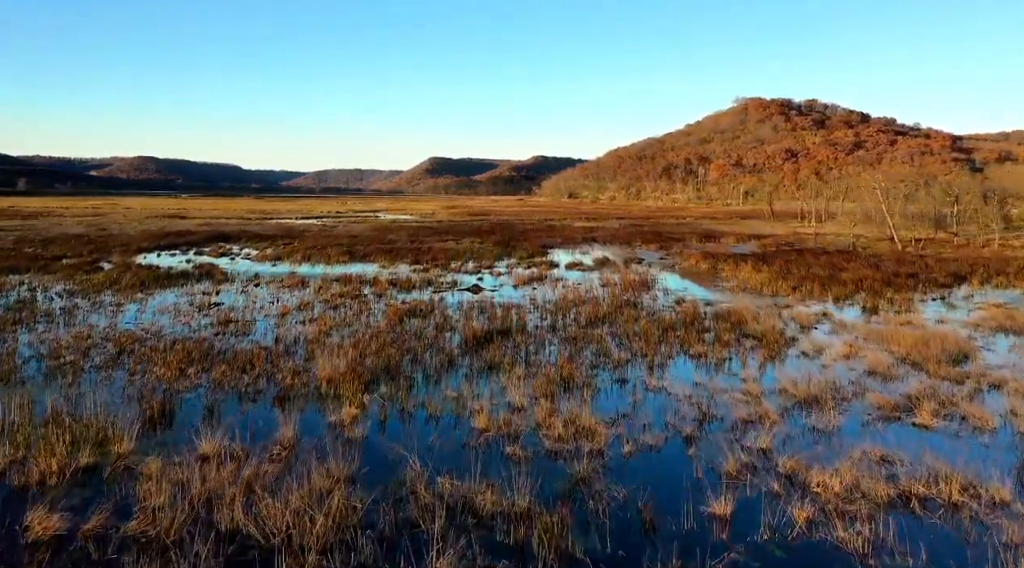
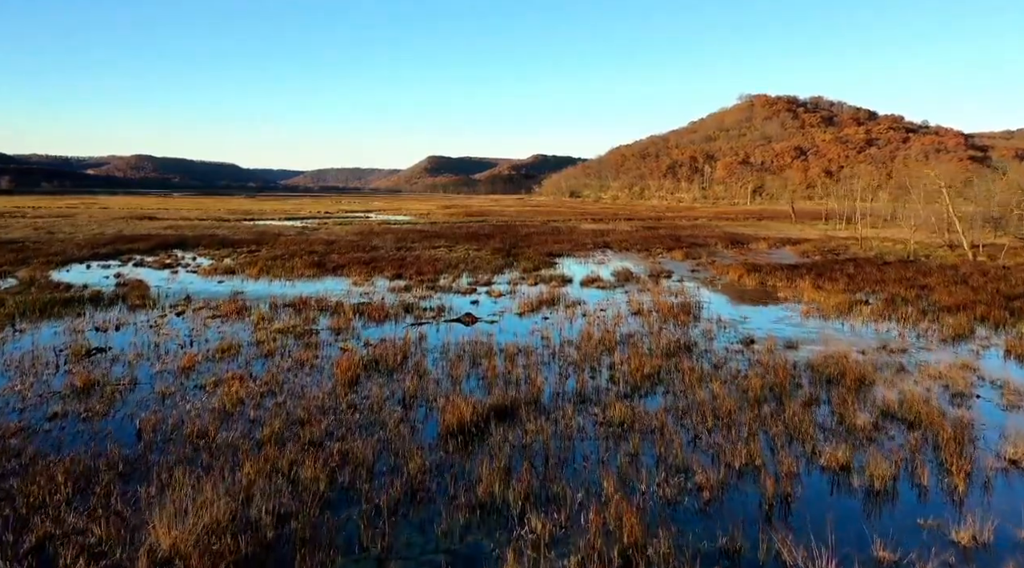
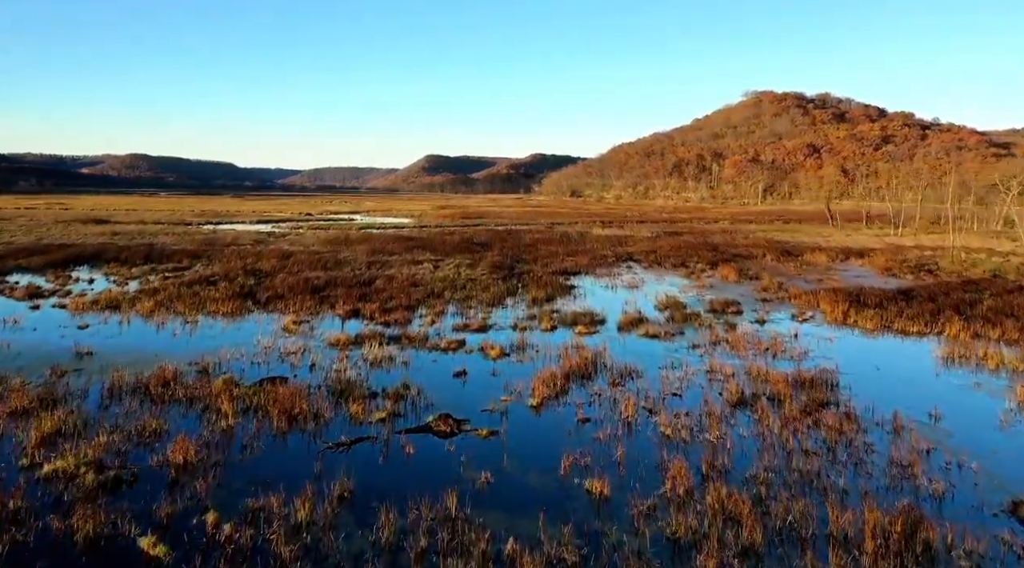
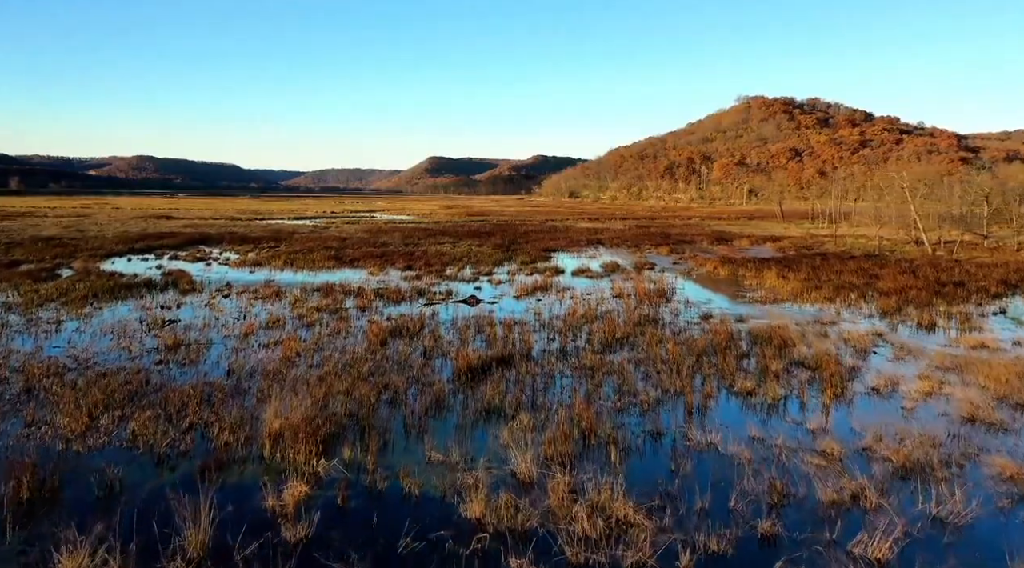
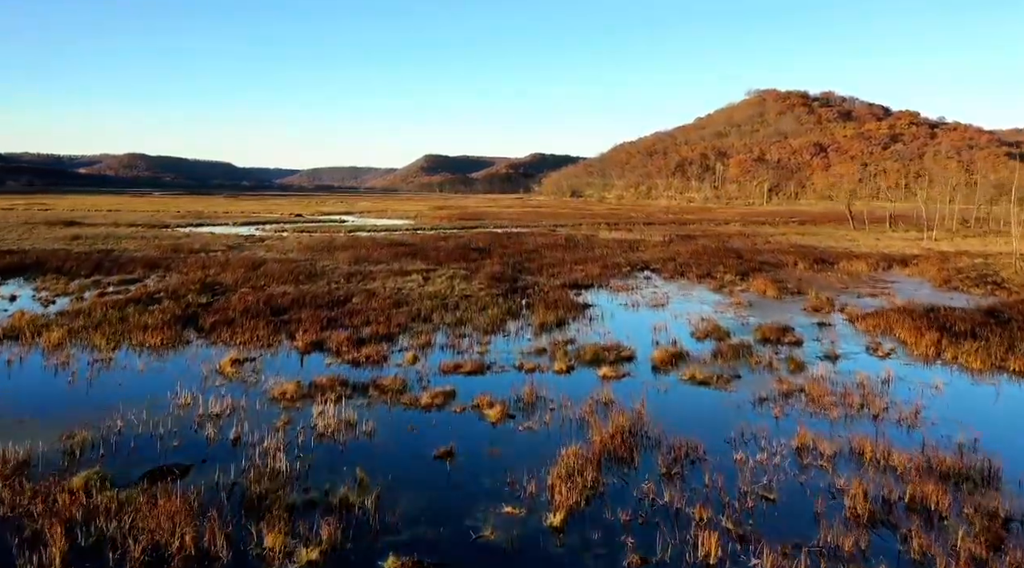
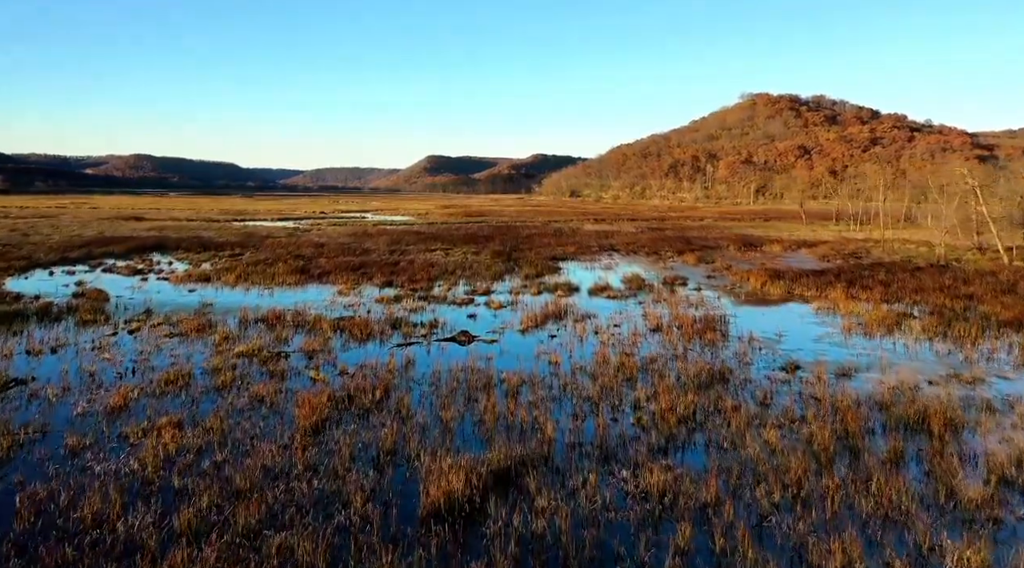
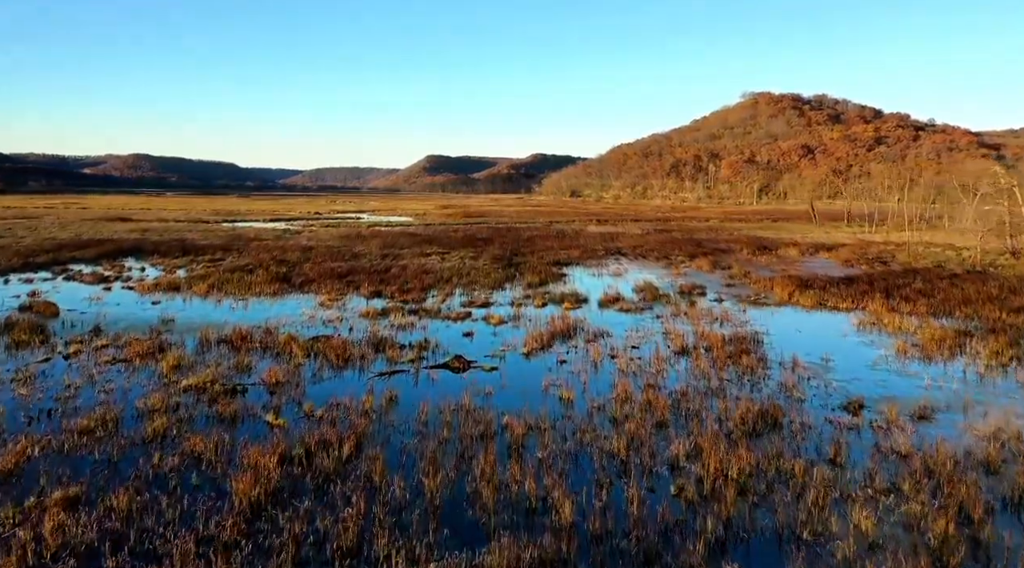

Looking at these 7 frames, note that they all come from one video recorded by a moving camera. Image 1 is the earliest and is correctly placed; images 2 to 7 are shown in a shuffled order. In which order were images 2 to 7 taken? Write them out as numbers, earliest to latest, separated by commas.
4, 2, 6, 7, 3, 5
